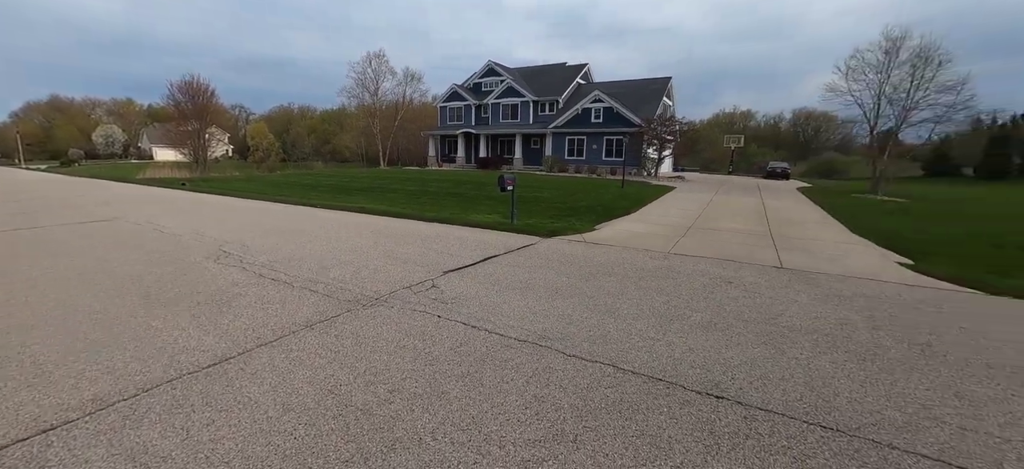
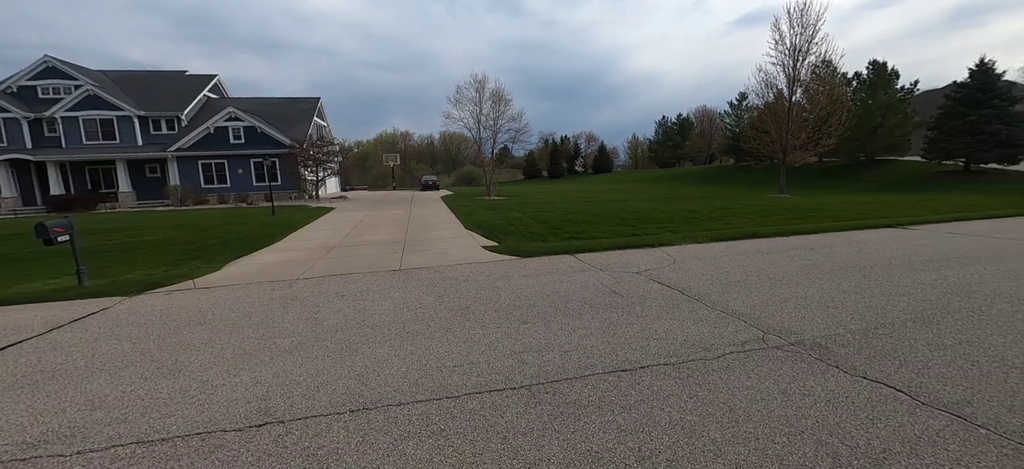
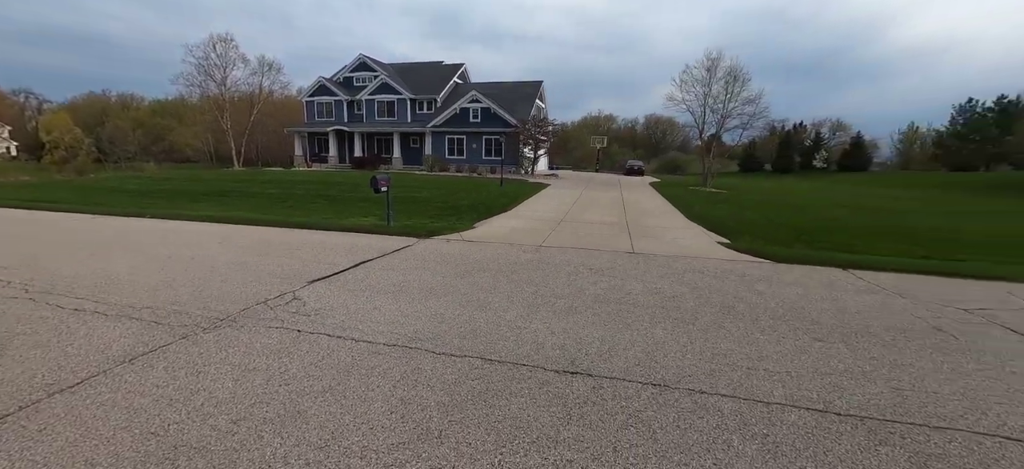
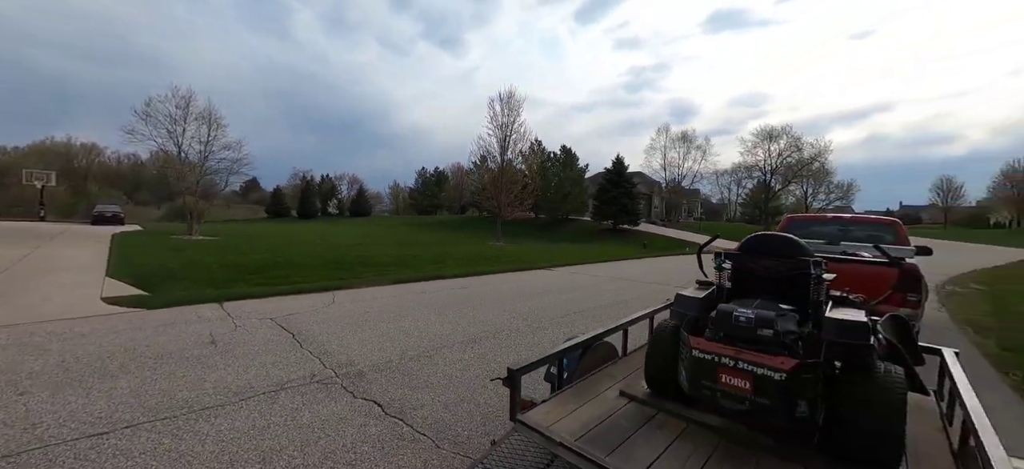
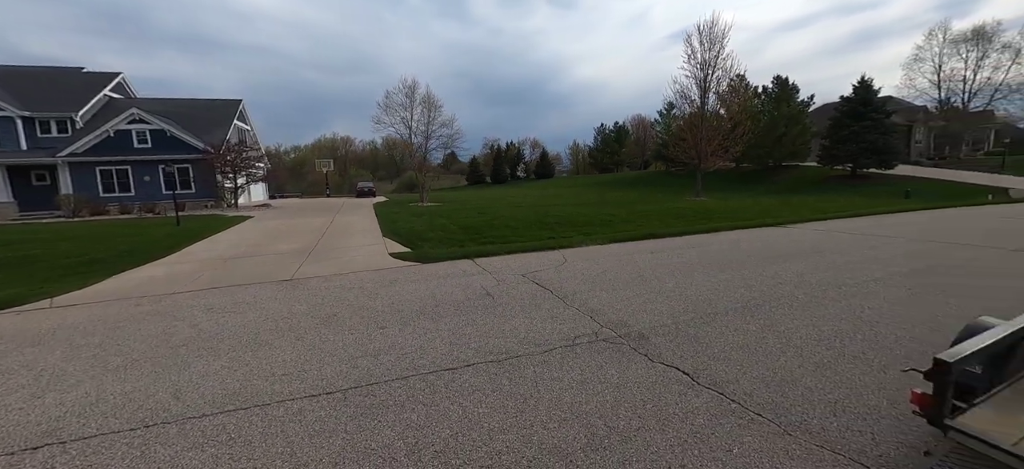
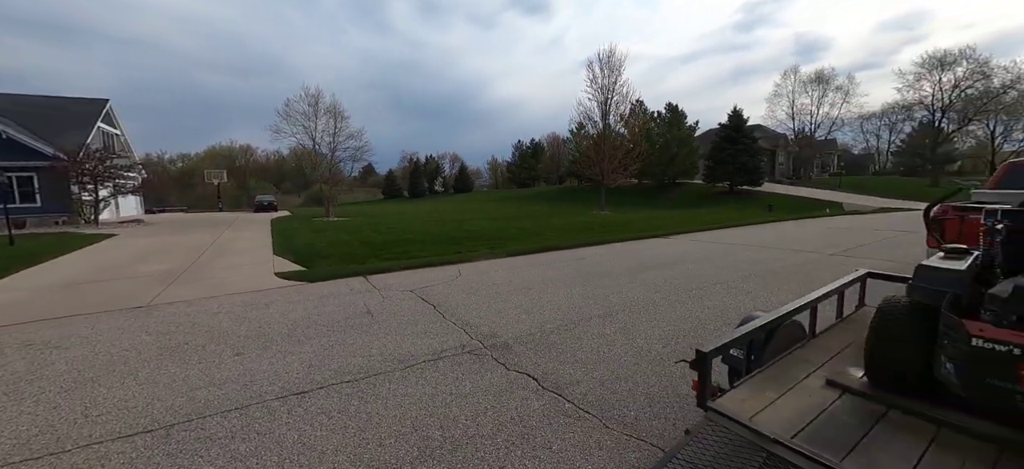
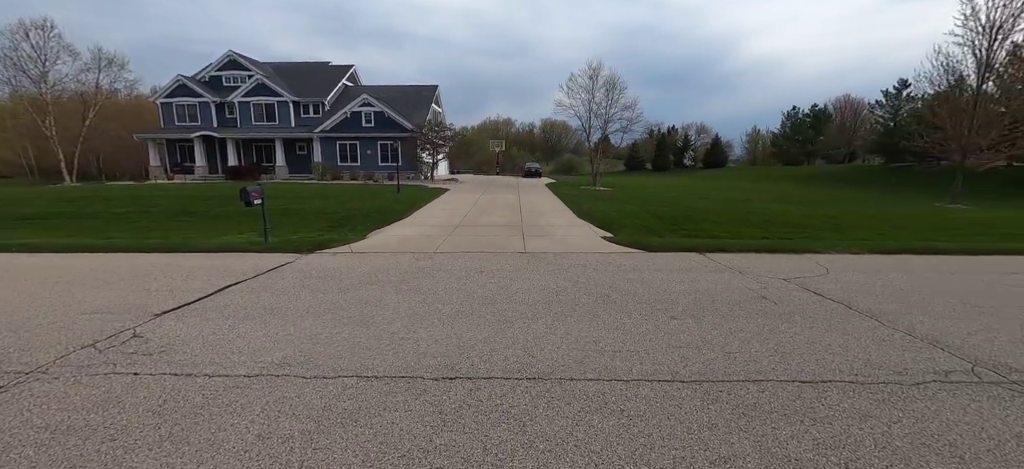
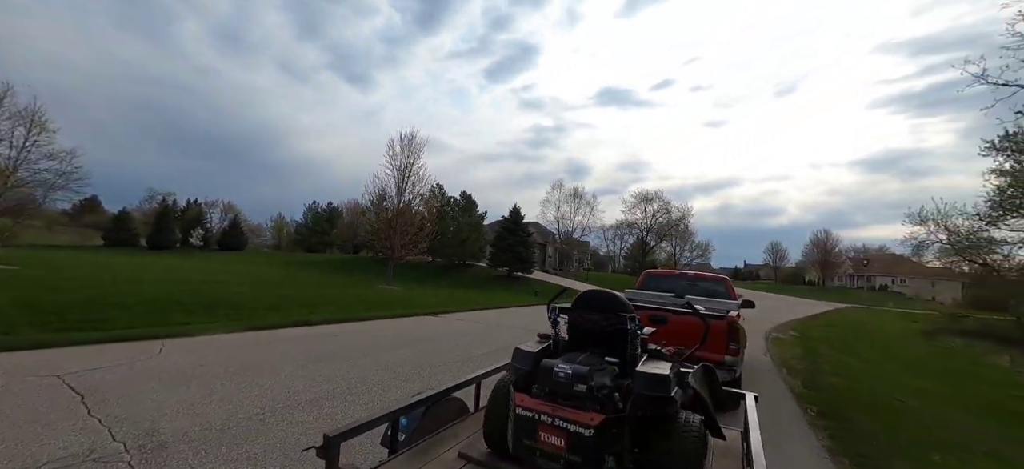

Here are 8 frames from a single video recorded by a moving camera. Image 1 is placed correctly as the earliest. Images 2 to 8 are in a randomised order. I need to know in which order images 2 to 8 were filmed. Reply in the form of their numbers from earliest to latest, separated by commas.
3, 7, 2, 5, 6, 4, 8
